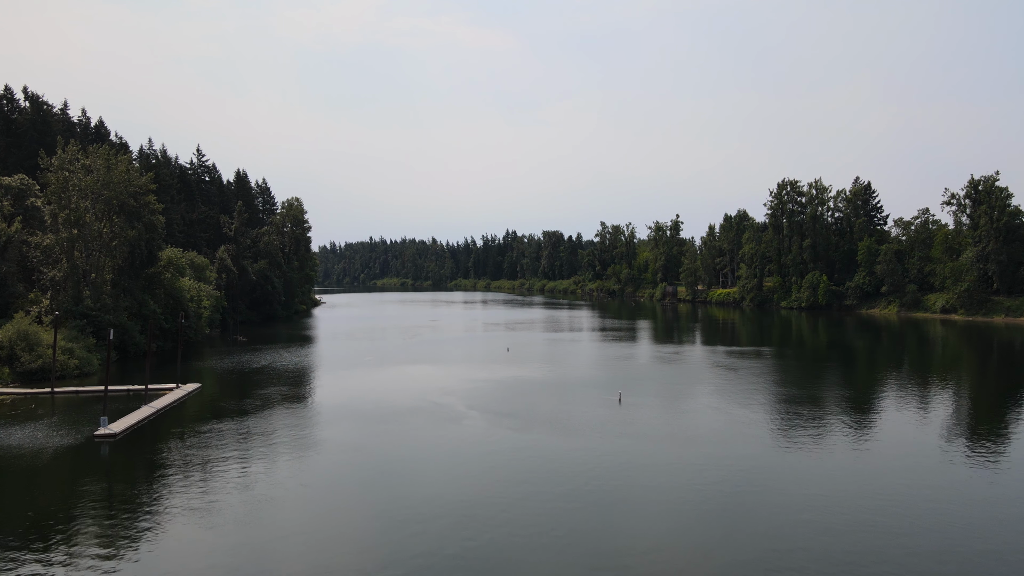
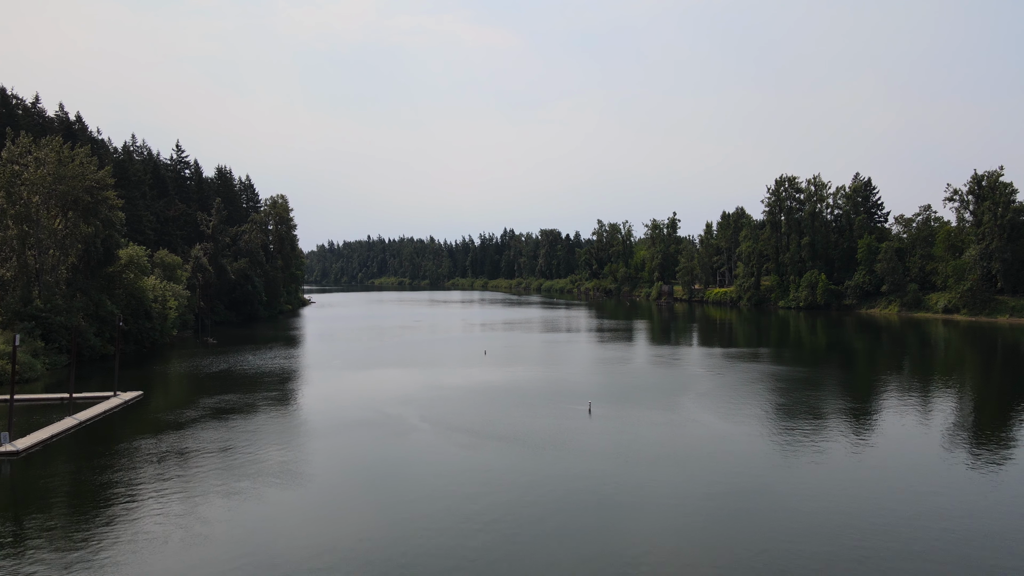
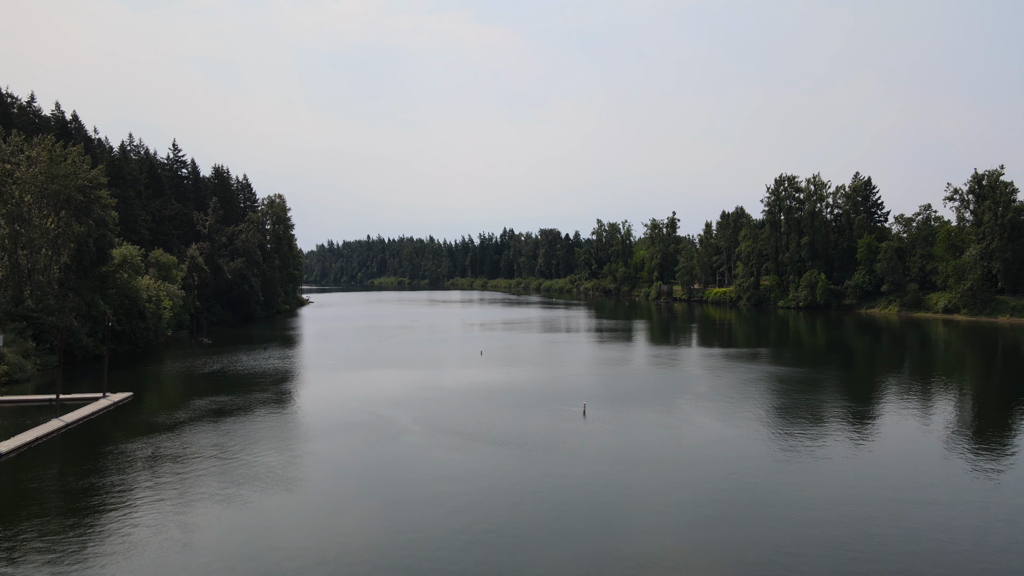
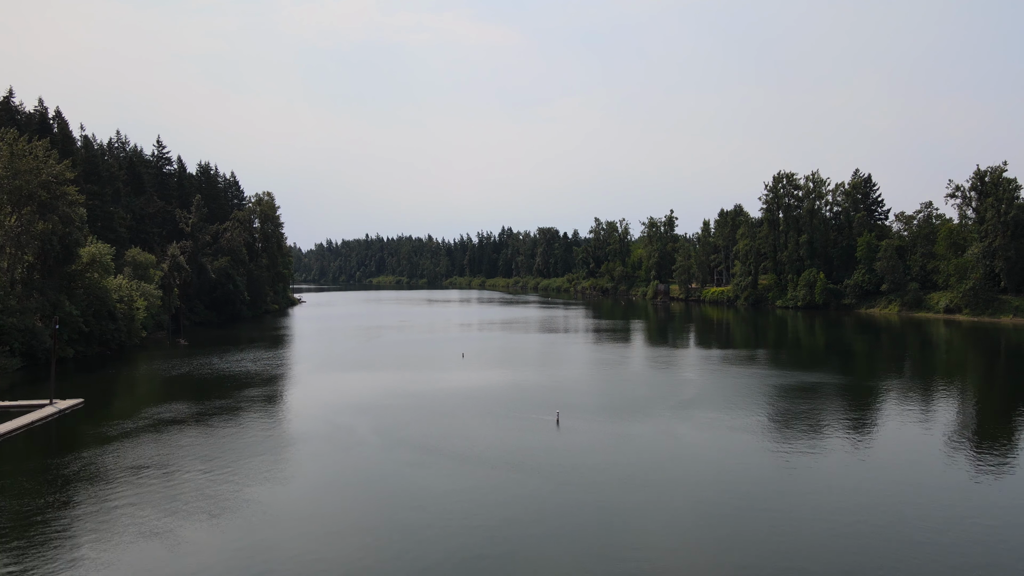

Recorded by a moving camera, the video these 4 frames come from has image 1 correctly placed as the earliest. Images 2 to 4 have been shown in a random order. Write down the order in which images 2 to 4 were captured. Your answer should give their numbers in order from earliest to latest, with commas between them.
2, 3, 4
